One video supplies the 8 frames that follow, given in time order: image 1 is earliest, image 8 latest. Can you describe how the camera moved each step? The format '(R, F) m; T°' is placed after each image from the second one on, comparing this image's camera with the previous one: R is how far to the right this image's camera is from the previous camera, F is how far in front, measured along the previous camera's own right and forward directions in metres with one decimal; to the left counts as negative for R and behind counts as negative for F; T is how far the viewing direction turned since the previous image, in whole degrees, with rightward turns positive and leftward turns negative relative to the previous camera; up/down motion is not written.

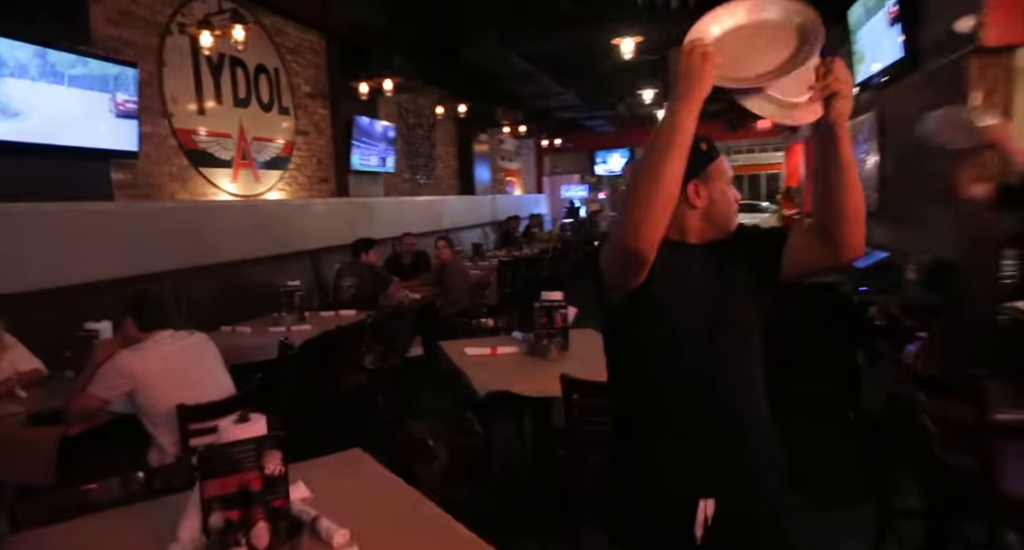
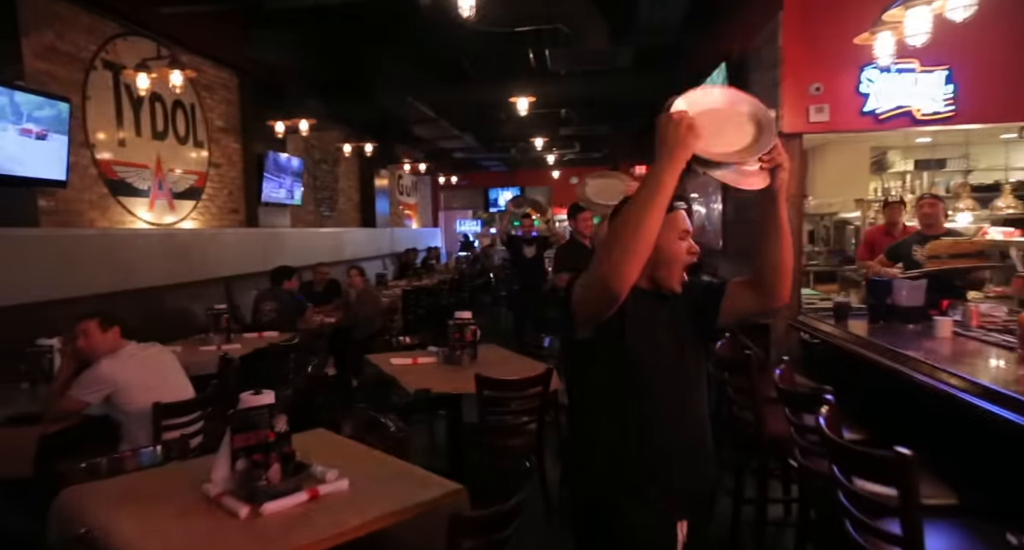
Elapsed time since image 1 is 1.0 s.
(-0.2, -0.8) m; +11°
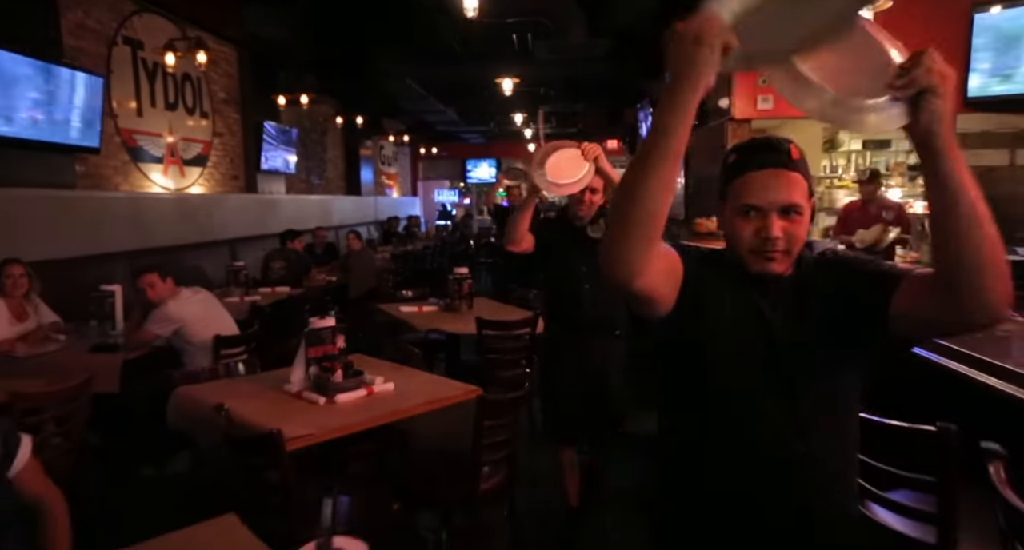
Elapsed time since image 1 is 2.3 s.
(-0.2, -0.7) m; +3°
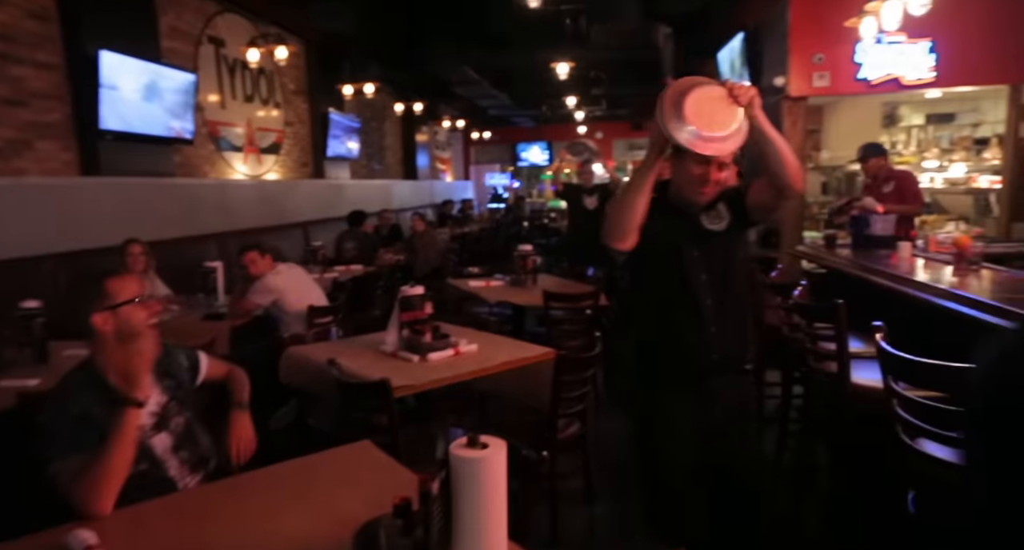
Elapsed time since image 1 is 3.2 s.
(-0.2, -0.2) m; -5°
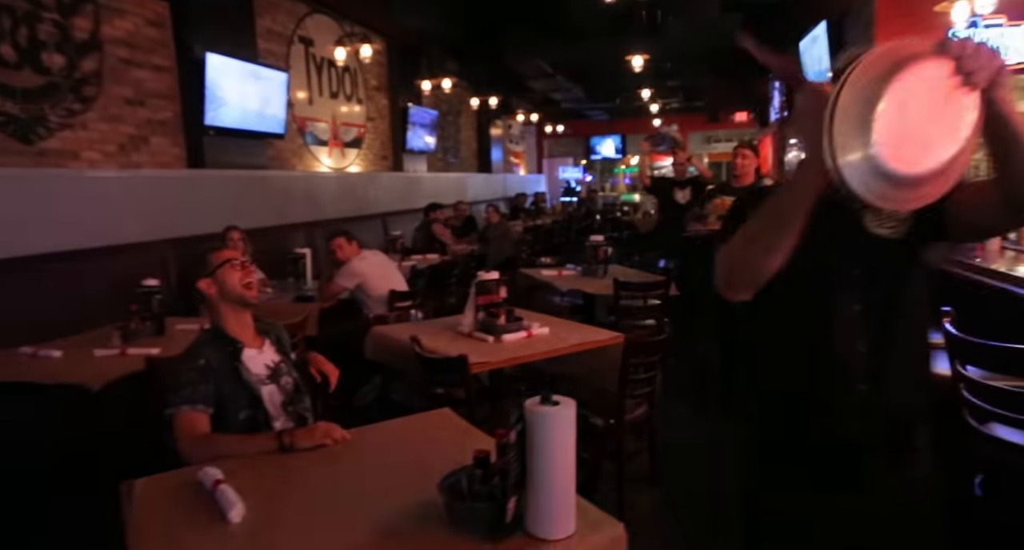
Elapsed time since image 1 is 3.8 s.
(0.0, -0.1) m; -7°
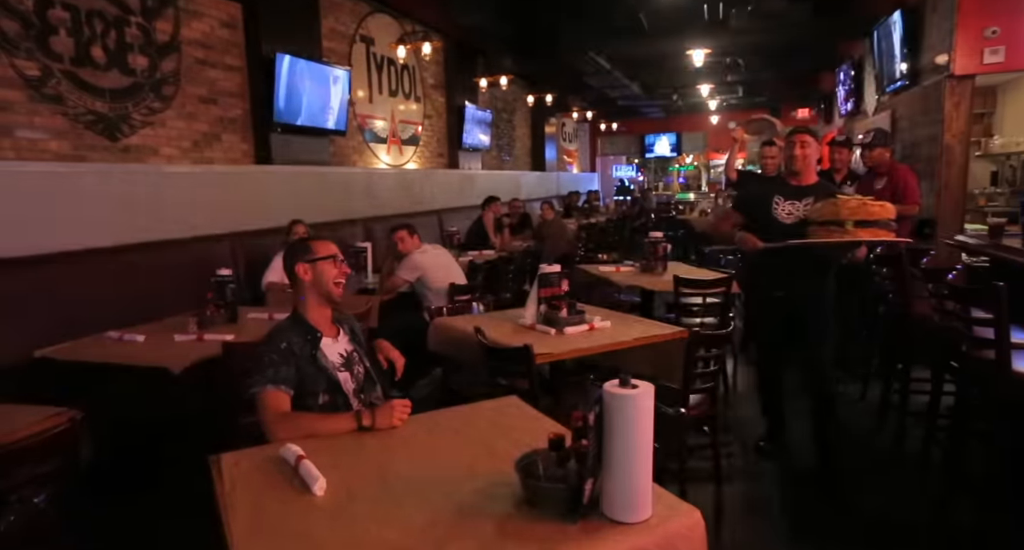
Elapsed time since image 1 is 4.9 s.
(-0.1, 0.0) m; -5°
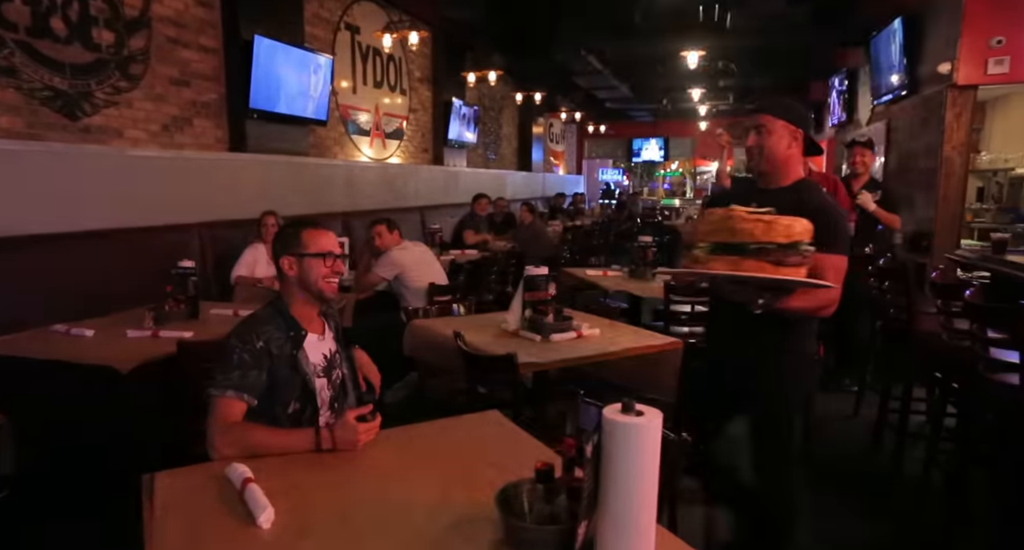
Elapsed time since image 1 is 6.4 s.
(0.0, +0.2) m; +2°
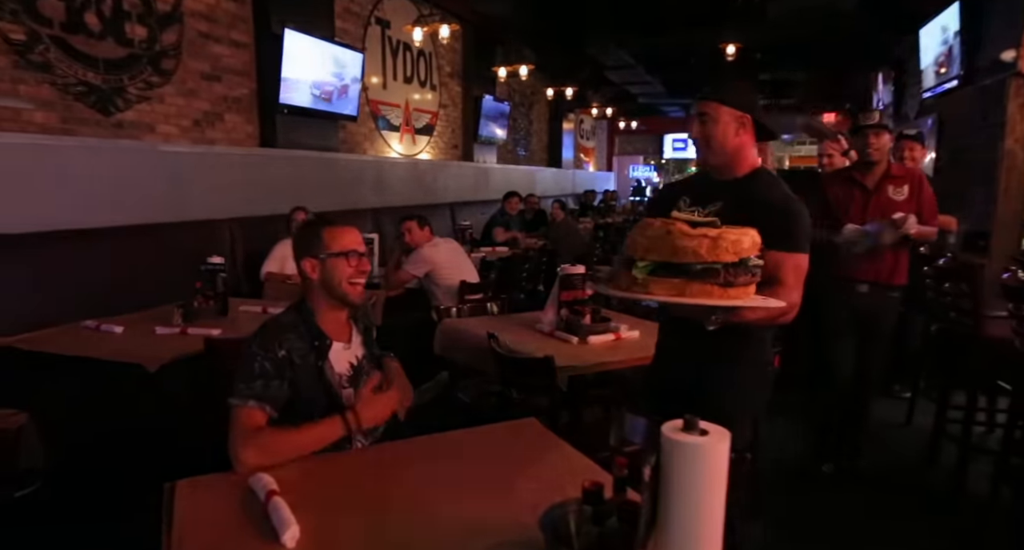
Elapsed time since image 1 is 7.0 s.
(-0.1, +0.2) m; -3°
